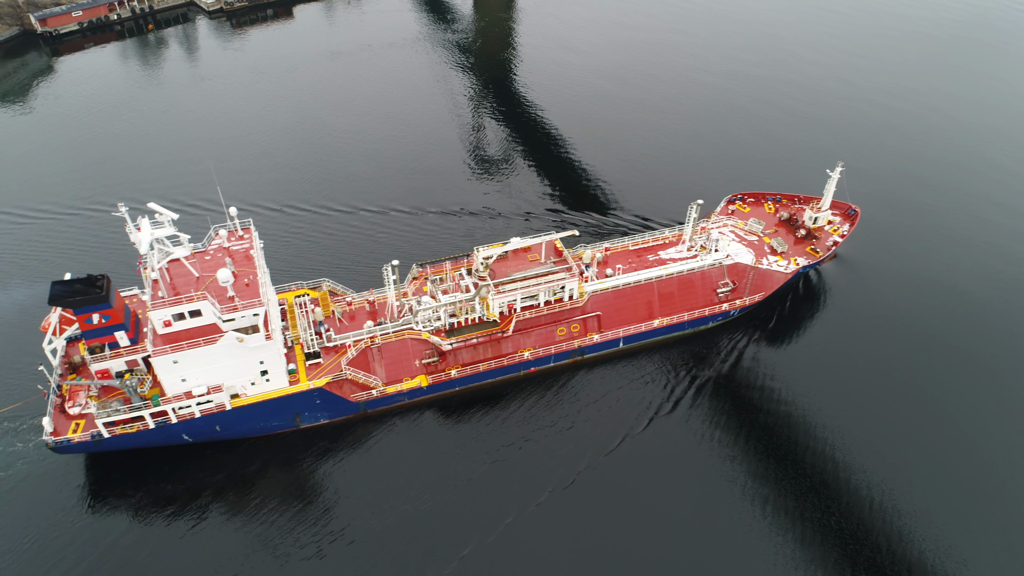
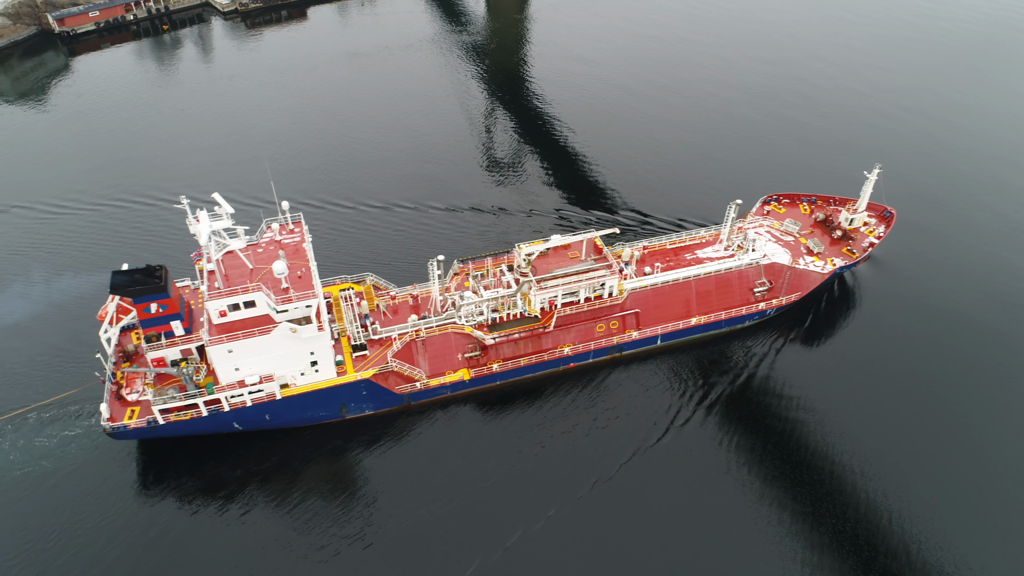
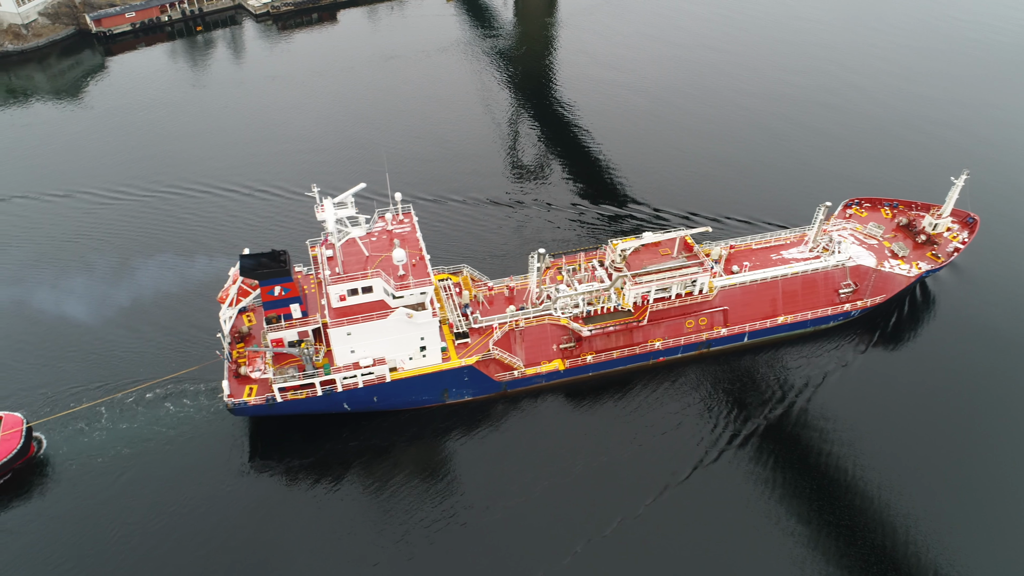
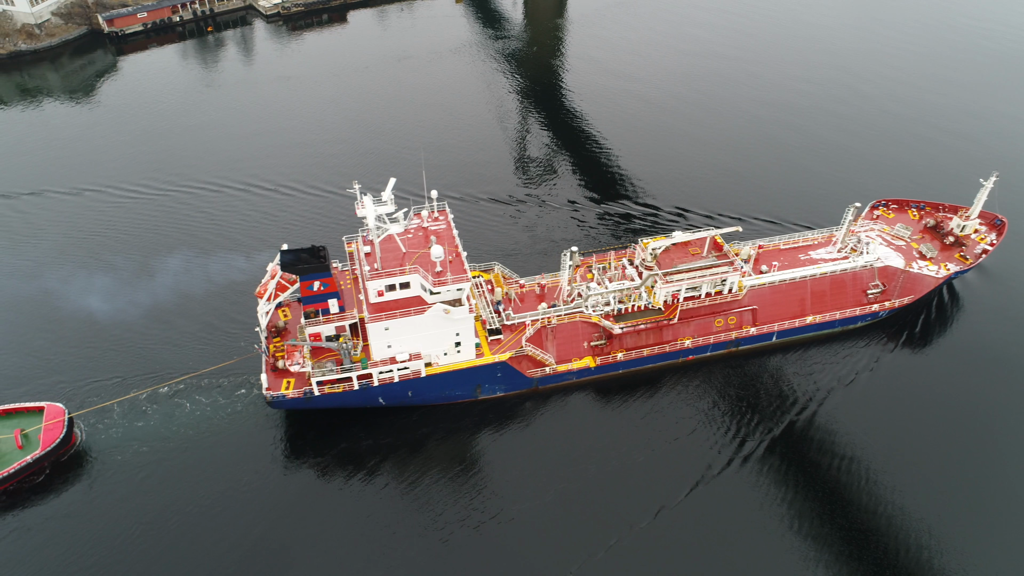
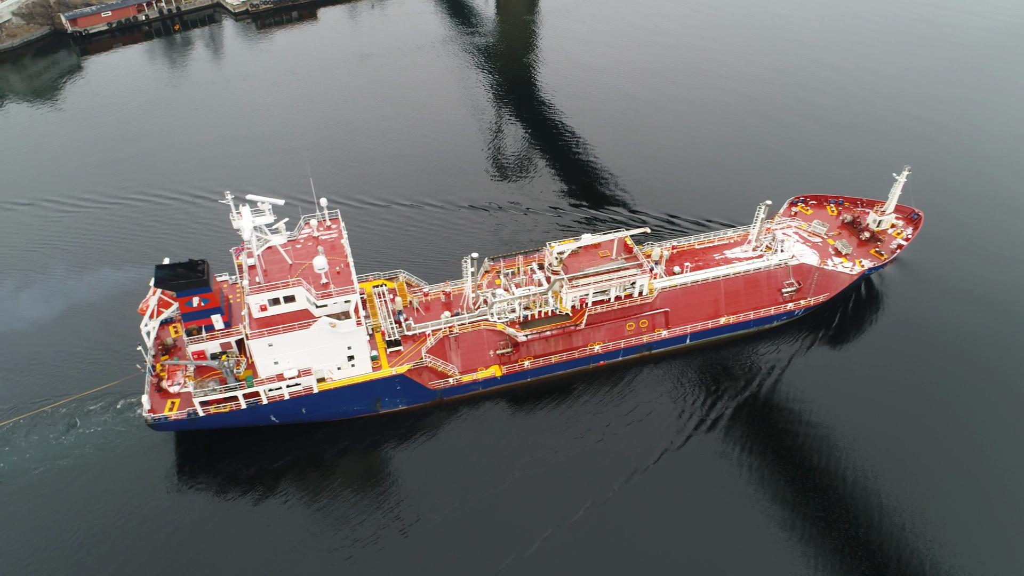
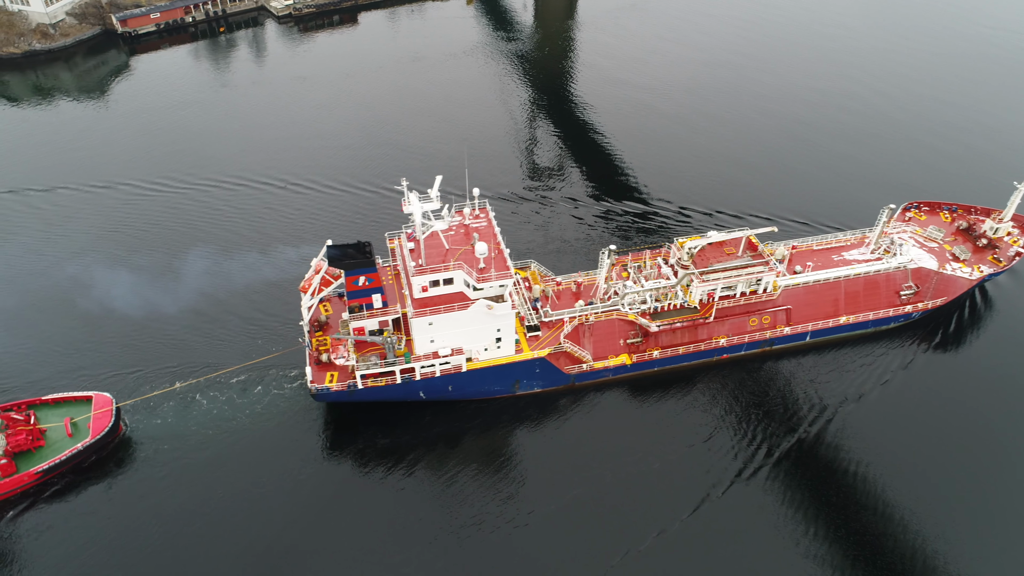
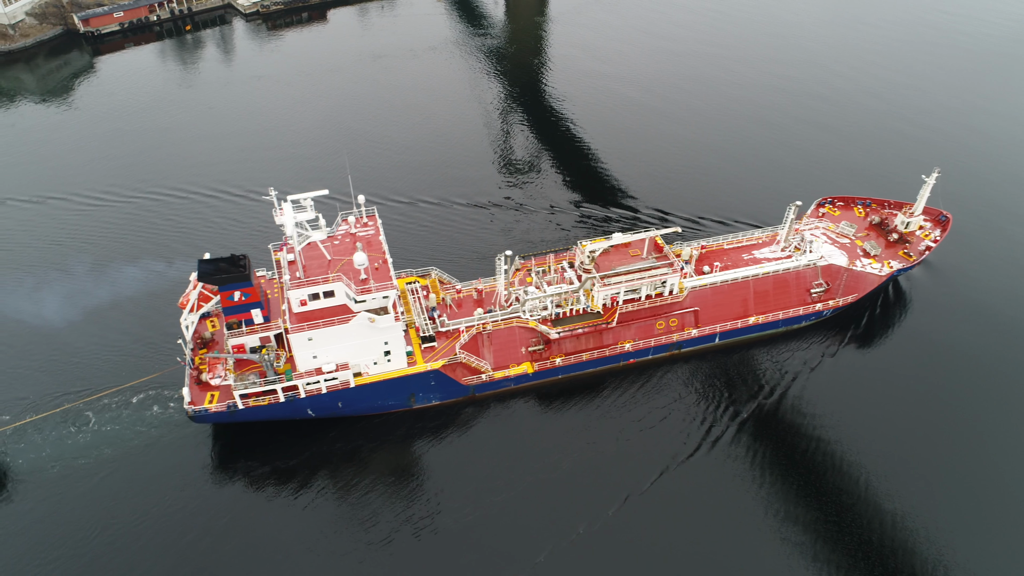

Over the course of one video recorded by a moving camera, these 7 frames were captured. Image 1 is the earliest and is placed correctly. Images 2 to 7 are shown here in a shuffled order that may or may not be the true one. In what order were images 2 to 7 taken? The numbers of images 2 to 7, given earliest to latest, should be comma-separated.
2, 5, 7, 3, 4, 6
